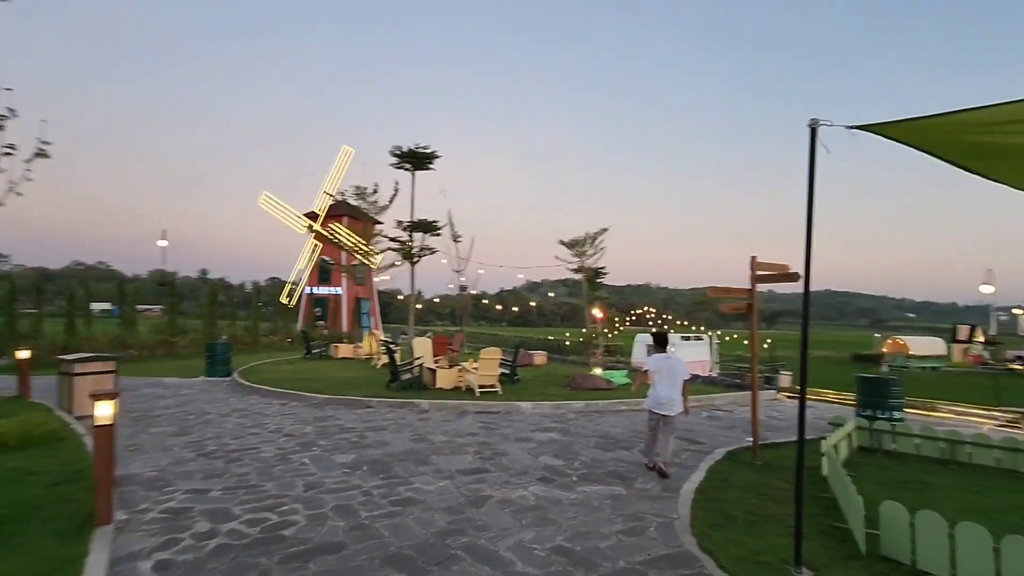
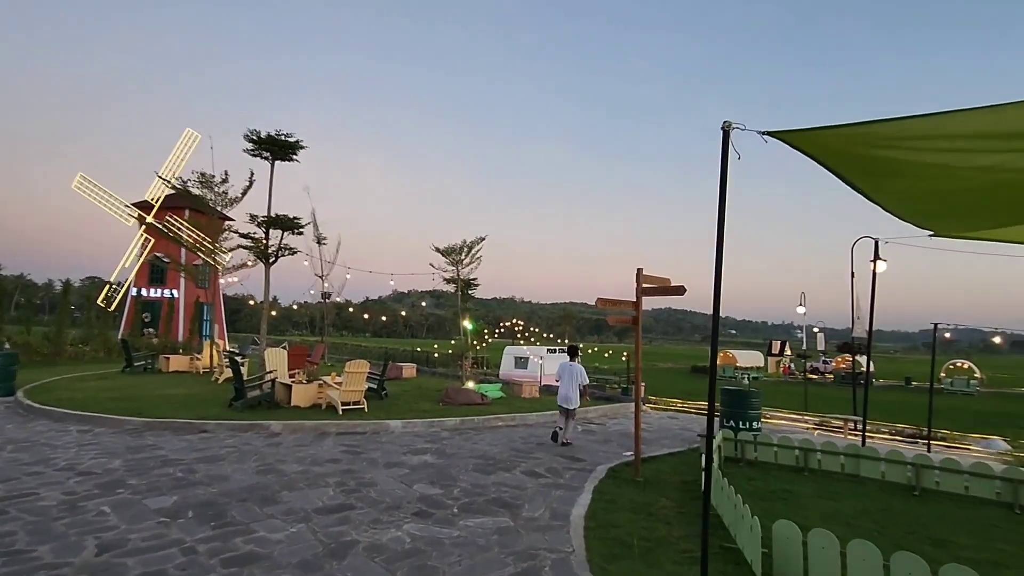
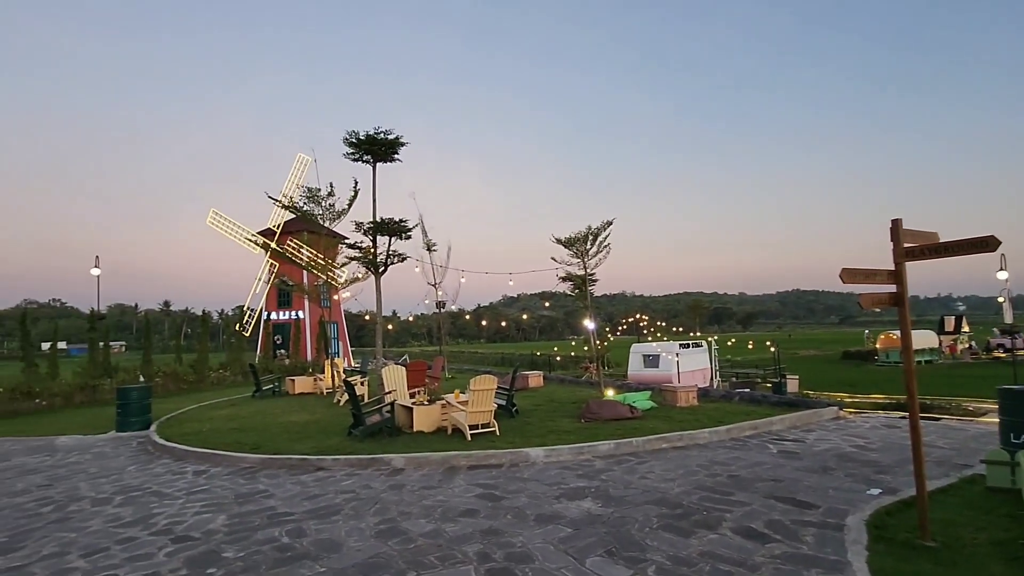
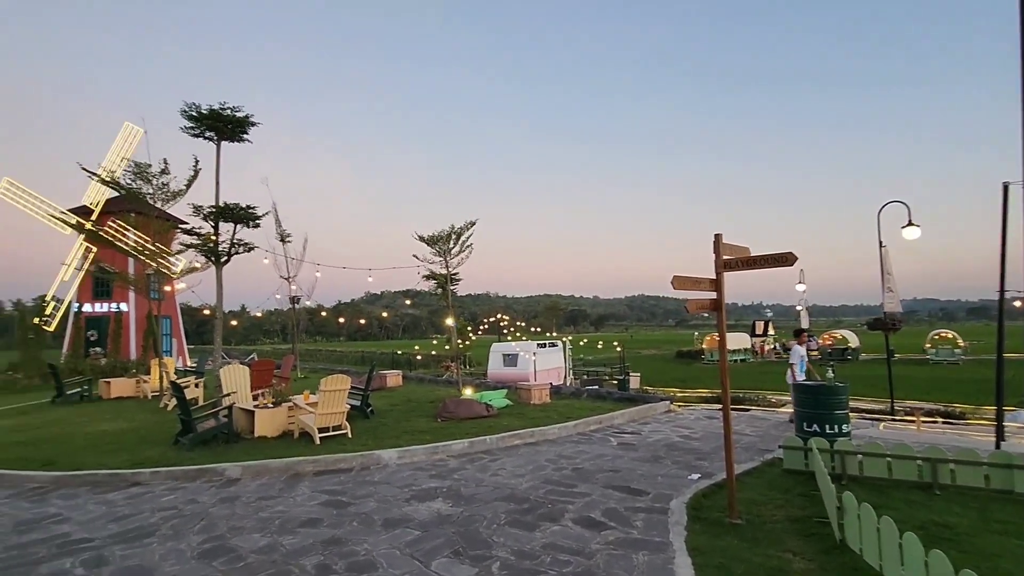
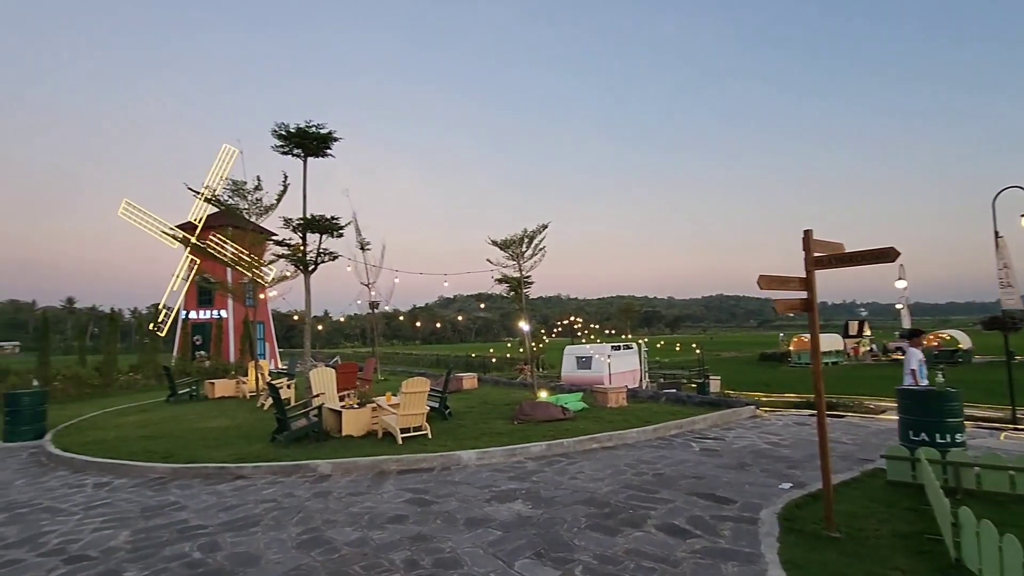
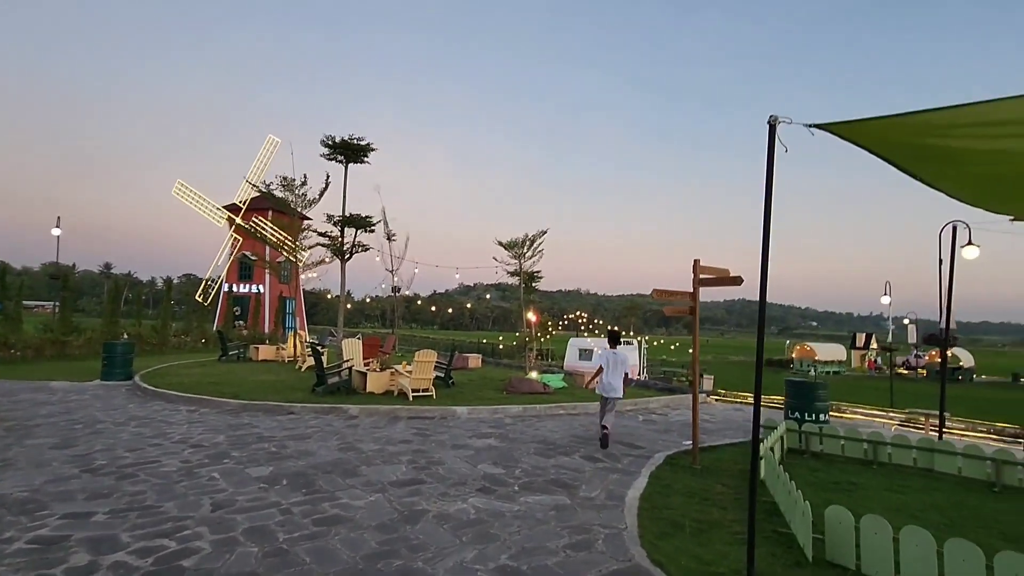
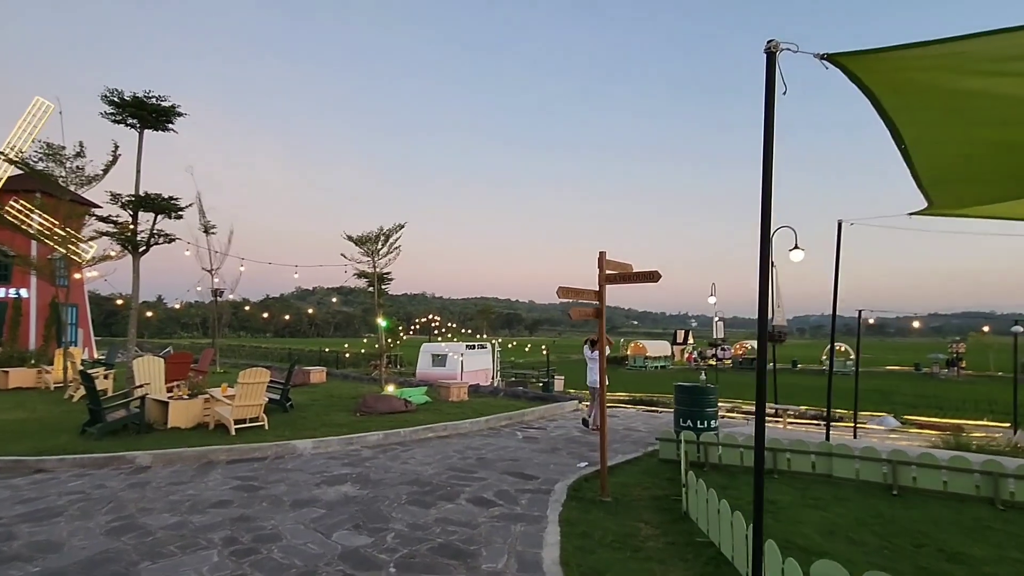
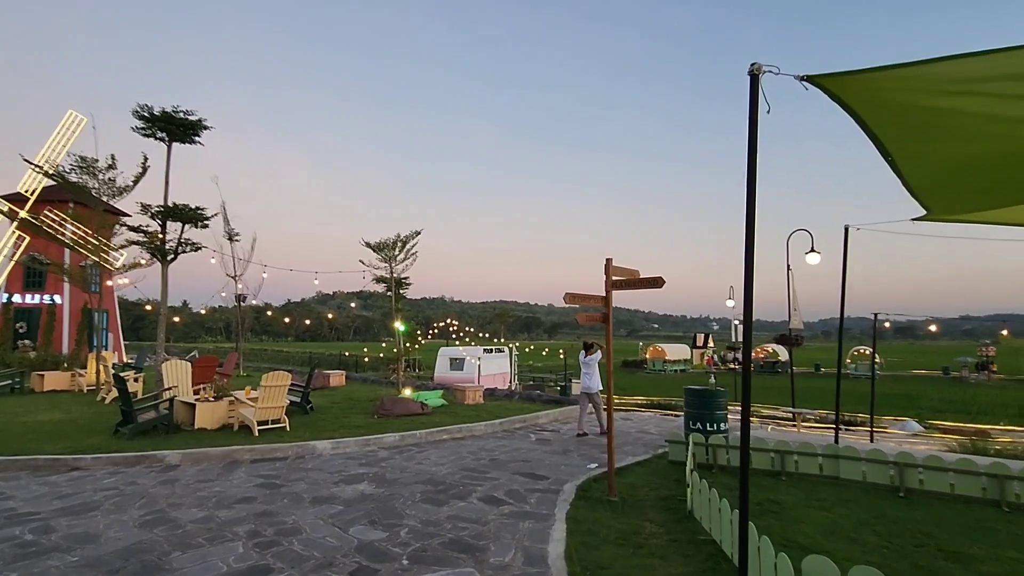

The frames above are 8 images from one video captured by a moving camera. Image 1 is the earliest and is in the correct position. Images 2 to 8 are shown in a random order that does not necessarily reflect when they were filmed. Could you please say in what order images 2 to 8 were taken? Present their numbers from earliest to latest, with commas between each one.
6, 2, 8, 7, 4, 5, 3
